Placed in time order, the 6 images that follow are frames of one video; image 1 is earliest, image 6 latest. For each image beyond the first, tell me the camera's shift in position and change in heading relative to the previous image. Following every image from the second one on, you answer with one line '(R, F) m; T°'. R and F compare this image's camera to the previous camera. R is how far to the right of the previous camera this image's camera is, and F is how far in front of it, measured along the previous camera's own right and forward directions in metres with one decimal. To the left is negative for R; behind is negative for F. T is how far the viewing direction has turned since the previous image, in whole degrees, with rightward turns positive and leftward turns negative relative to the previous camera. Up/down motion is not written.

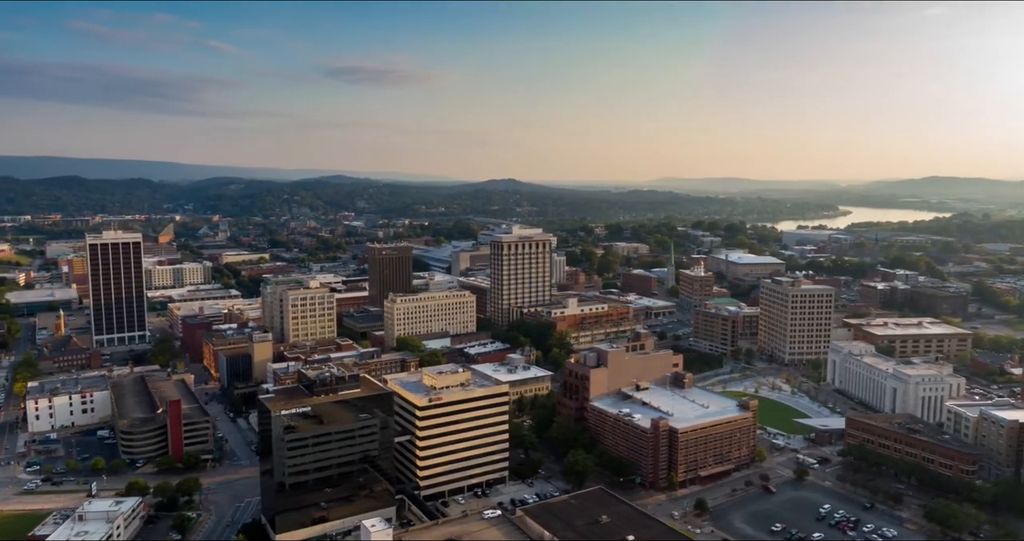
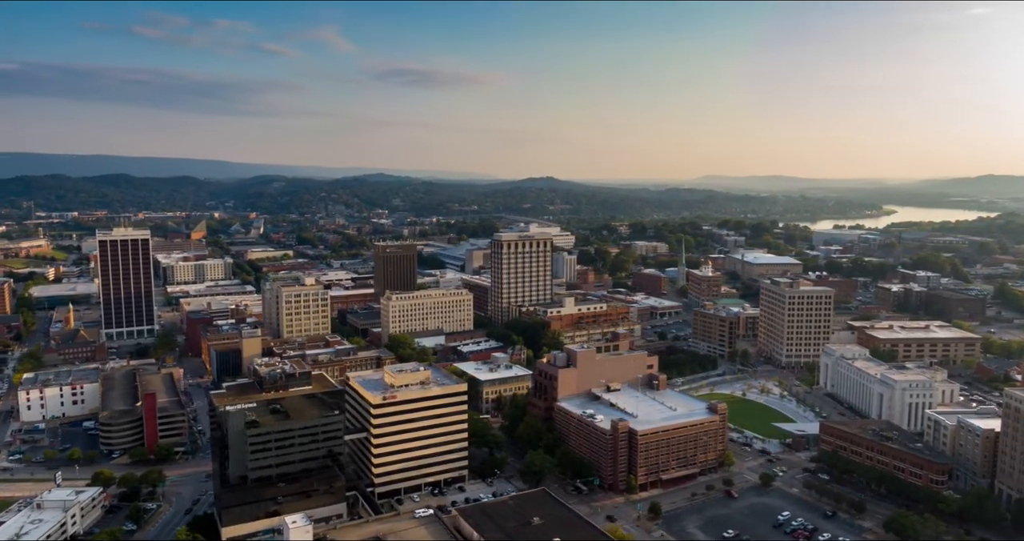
(+4.5, +0.3) m; -3°
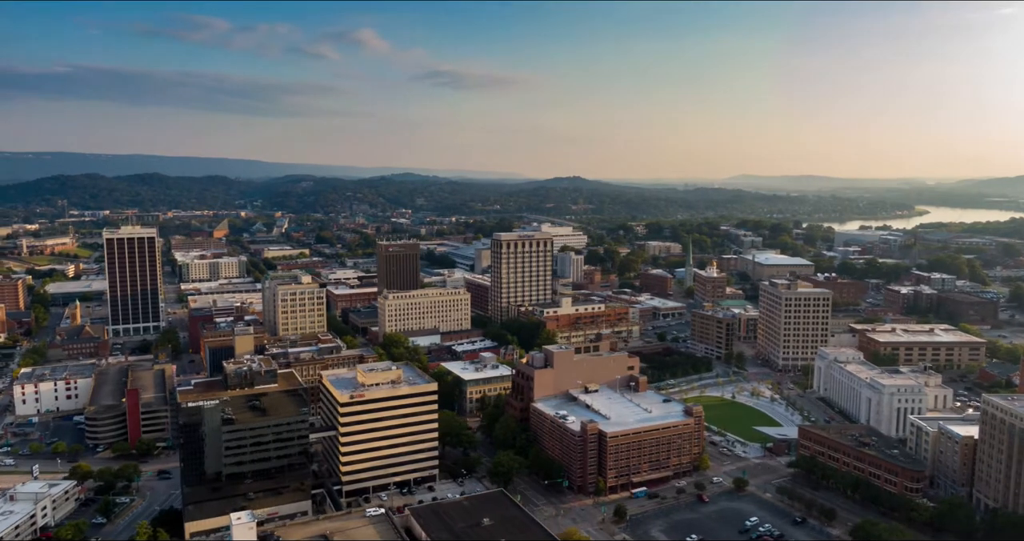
(+3.2, +0.2) m; -2°
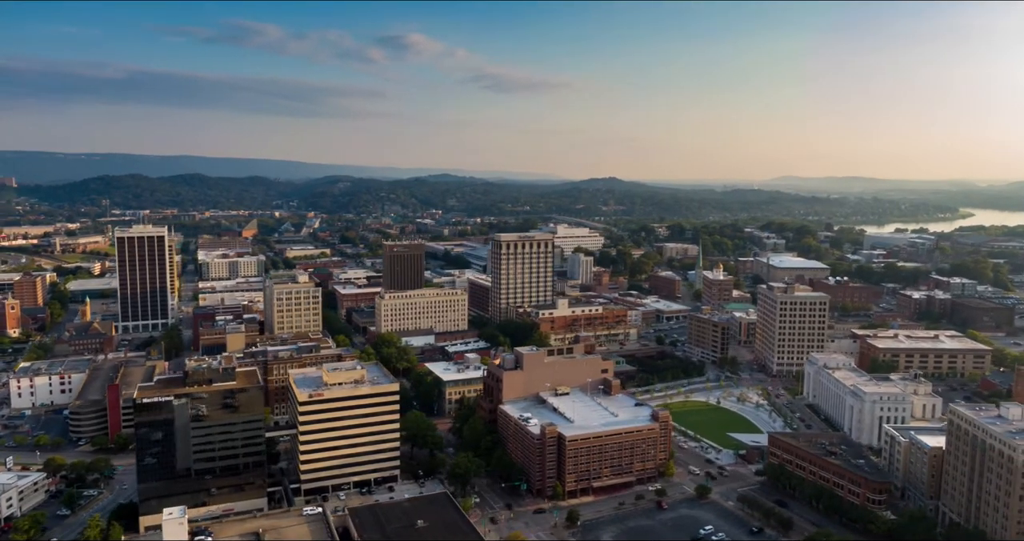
(+4.2, +0.3) m; -3°
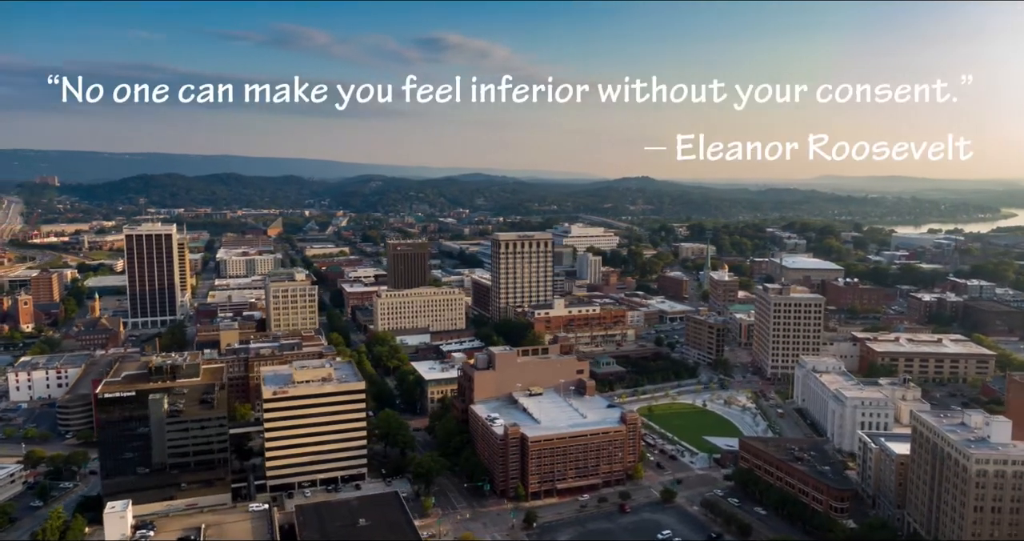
(+3.7, +0.3) m; -3°
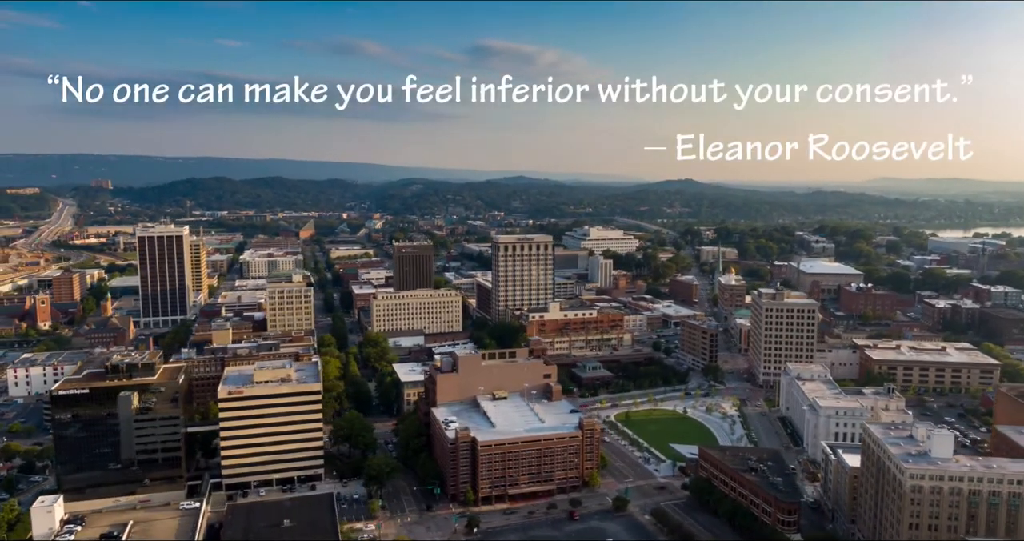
(+4.9, +0.5) m; -3°
